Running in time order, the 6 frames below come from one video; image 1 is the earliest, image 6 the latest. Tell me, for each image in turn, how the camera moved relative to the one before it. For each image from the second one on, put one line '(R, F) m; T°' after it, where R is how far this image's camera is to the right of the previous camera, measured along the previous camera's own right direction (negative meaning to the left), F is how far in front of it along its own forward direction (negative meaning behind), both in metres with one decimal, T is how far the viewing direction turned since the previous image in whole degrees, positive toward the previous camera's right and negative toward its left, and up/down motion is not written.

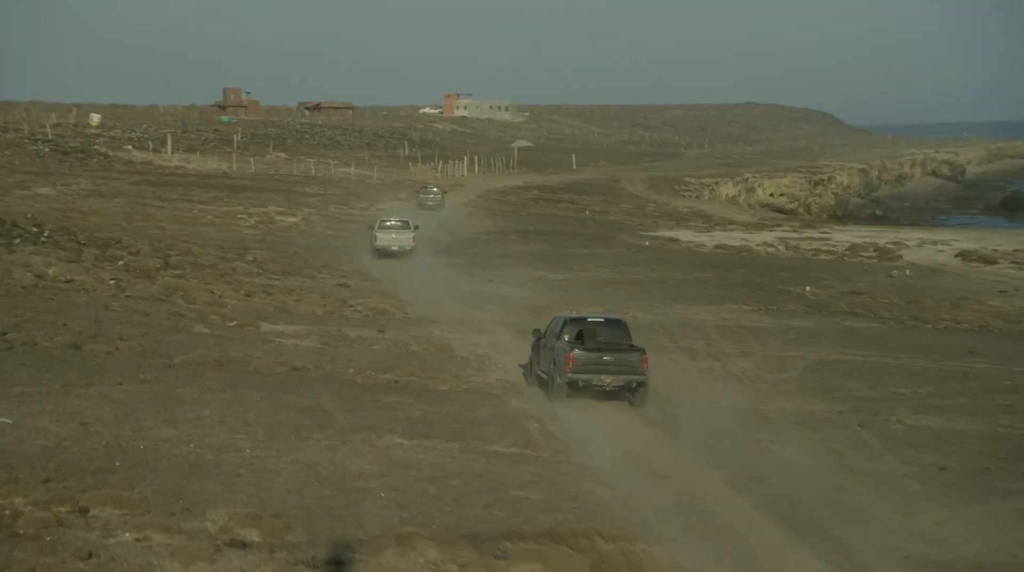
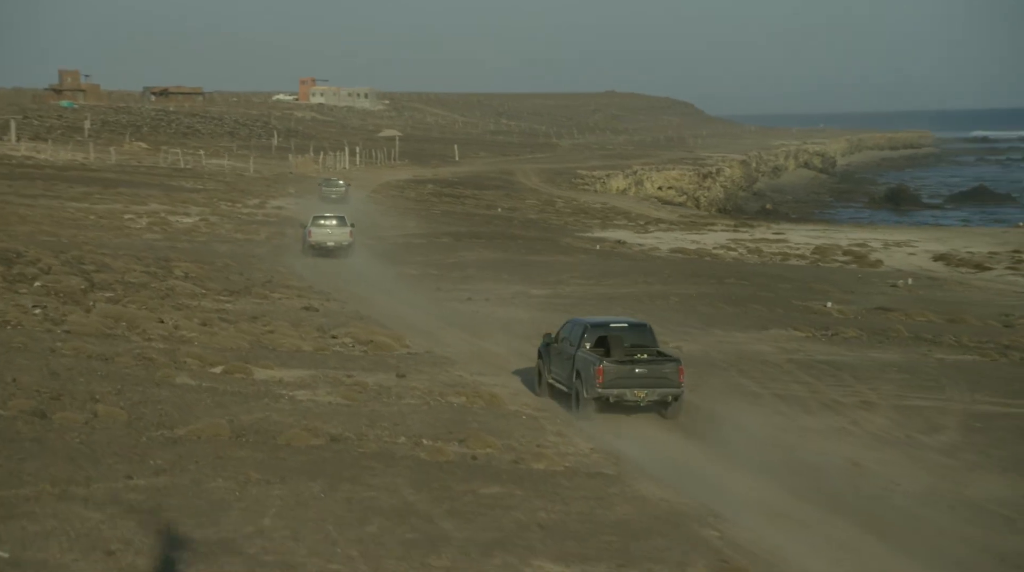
(-3.2, +3.9) m; +7°
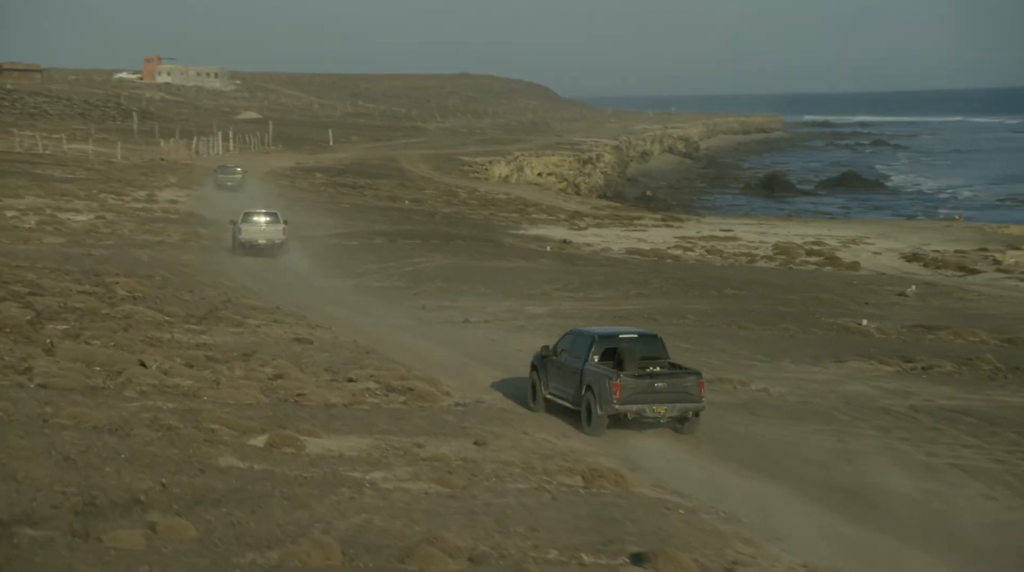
(-3.4, +3.5) m; +7°
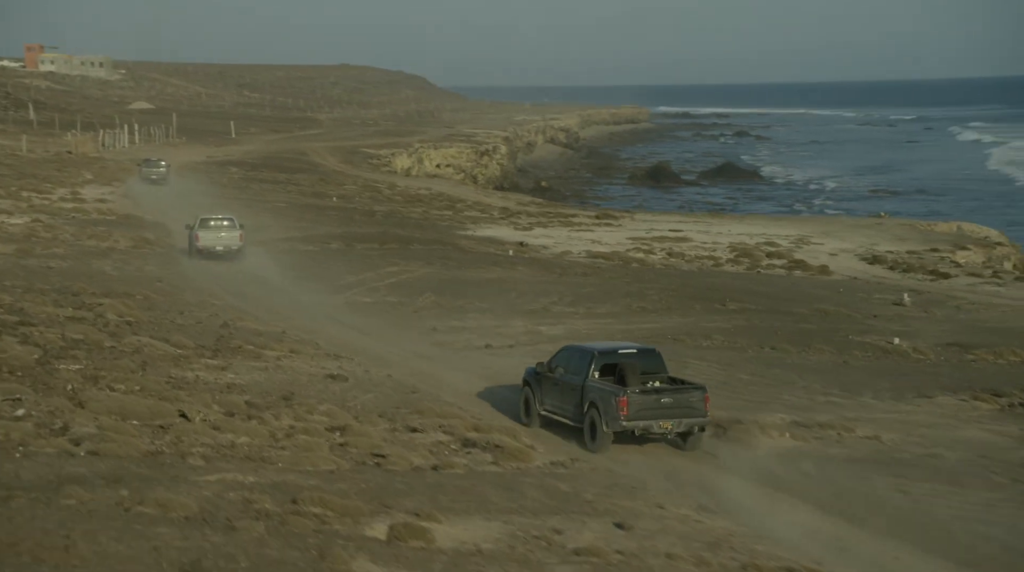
(-2.9, +2.7) m; +5°
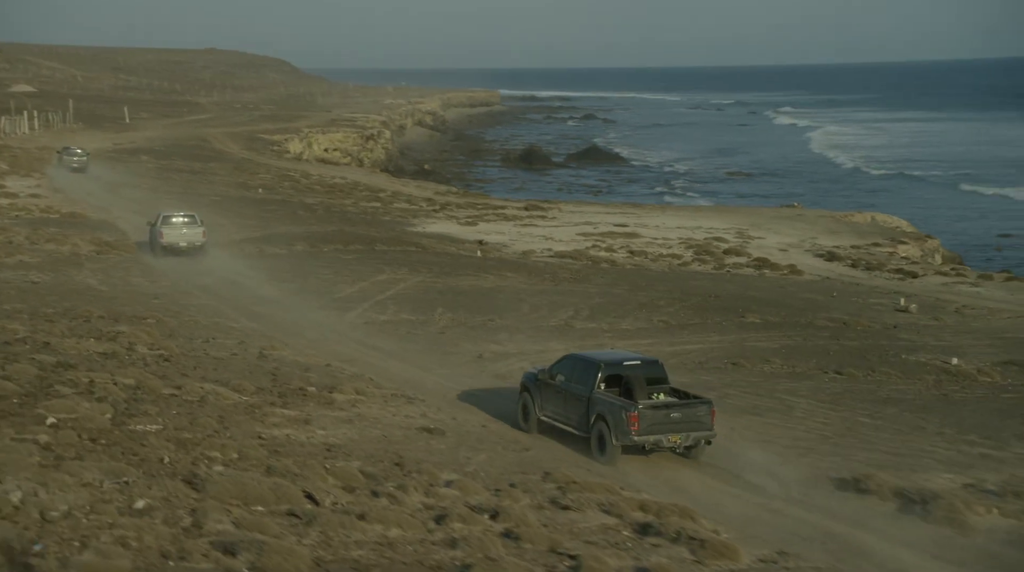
(-3.6, +3.0) m; +5°
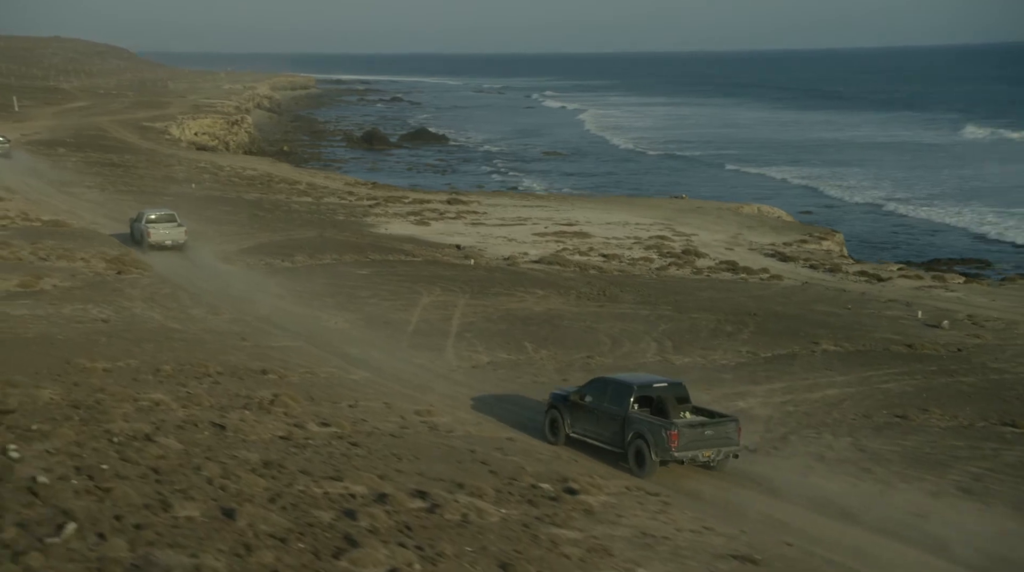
(-5.7, +4.3) m; +7°
